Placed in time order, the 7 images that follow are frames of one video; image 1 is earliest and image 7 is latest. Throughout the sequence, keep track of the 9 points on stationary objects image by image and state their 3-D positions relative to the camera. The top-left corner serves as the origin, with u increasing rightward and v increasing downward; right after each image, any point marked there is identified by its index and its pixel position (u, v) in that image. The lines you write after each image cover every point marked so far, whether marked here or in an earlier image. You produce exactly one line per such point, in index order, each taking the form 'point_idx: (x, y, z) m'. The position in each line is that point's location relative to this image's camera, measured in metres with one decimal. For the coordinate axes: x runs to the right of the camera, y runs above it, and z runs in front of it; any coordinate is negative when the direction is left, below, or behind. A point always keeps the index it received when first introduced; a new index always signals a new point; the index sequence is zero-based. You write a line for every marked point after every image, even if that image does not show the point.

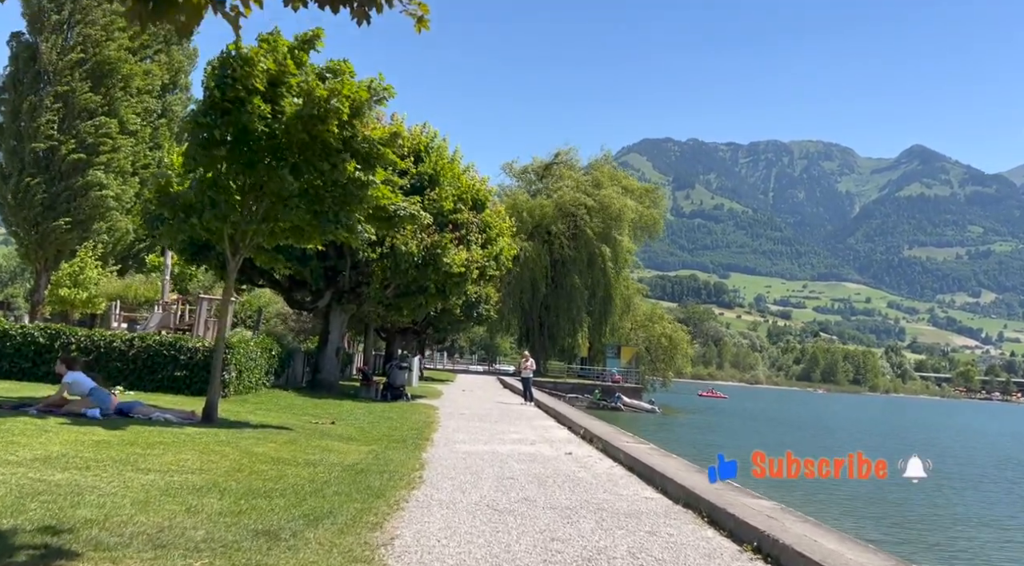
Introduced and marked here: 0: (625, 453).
0: (+1.7, -2.6, +12.8) m
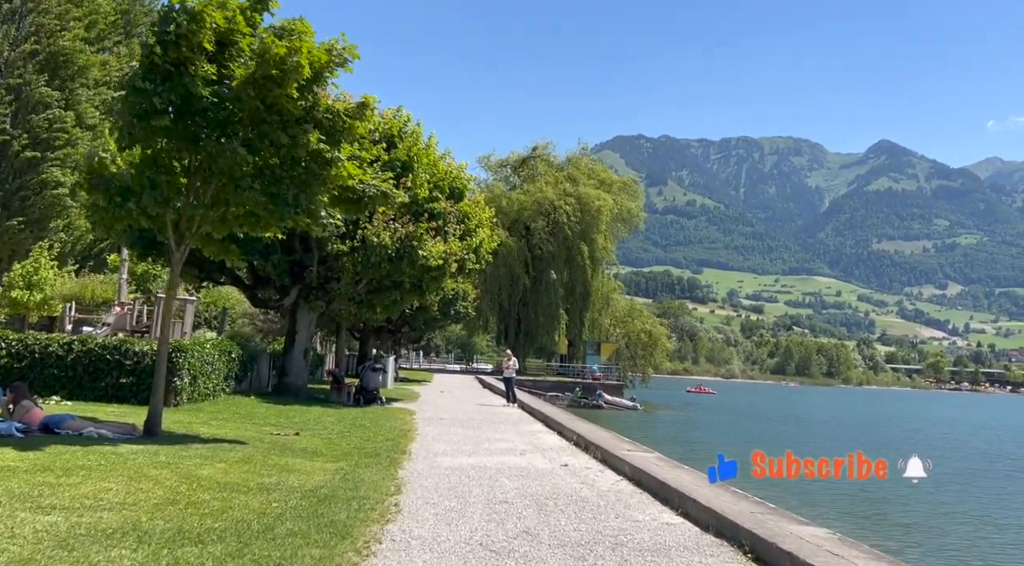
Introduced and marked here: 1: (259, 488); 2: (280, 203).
0: (+1.6, -2.5, +11.2) m
1: (-2.7, -2.2, +8.7) m
2: (-3.4, +1.2, +12.0) m
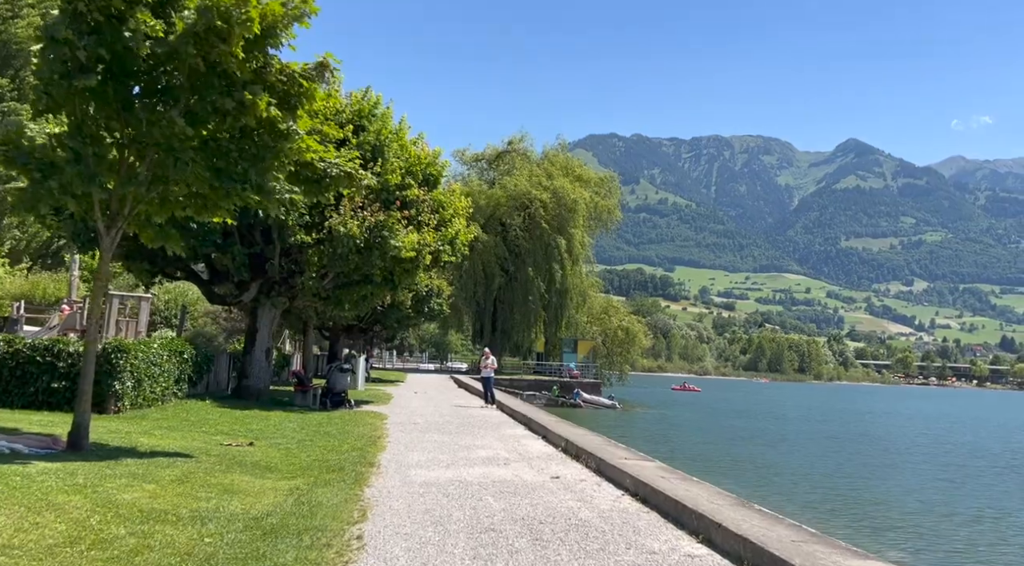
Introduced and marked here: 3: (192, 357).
0: (+1.4, -2.3, +9.8) m
1: (-2.8, -2.0, +7.2) m
2: (-3.6, +1.3, +10.4) m
3: (-7.4, -1.7, +19.2) m
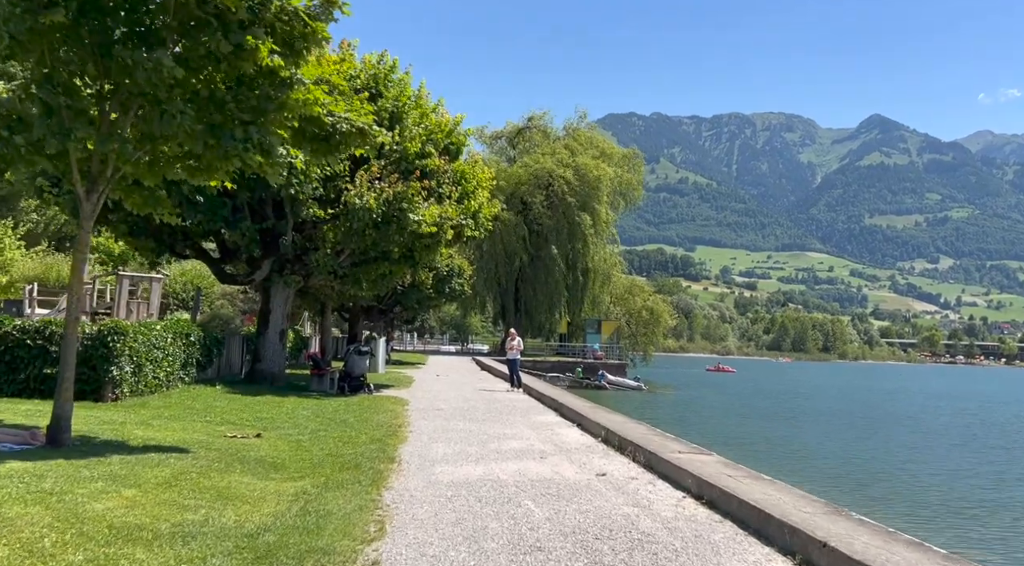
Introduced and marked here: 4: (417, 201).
0: (+1.8, -2.0, +8.4) m
1: (-2.4, -1.8, +5.9) m
2: (-3.2, +1.6, +9.0) m
3: (-6.8, -1.3, +18.0) m
4: (-2.1, +1.8, +18.6) m
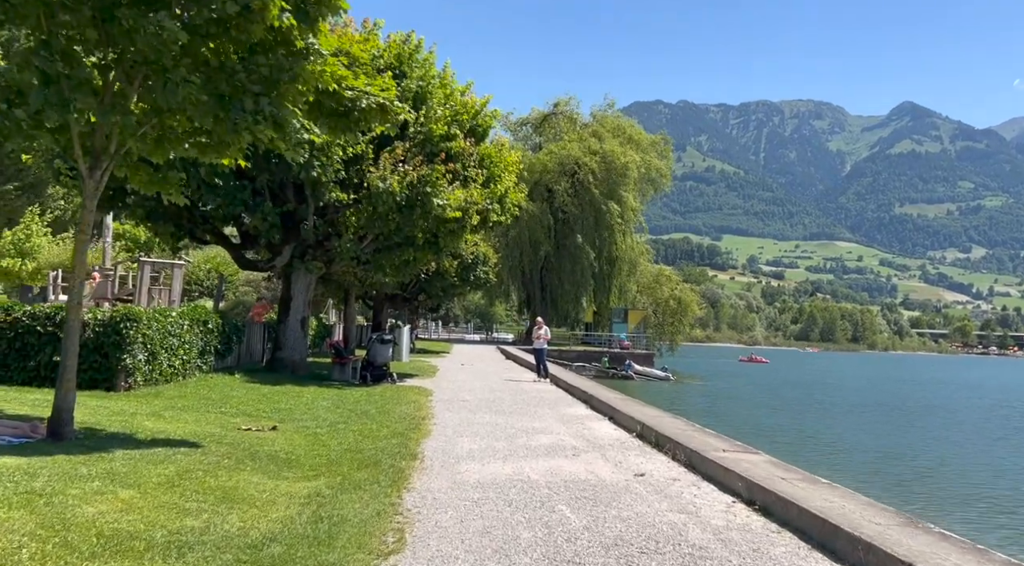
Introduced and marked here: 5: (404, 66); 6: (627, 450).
0: (+2.1, -1.8, +7.6) m
1: (-2.2, -1.7, +5.2) m
2: (-2.8, +1.8, +8.4) m
3: (-6.2, -1.0, +17.5) m
4: (-1.5, +2.1, +17.9) m
5: (-2.5, +5.1, +19.5) m
6: (+1.4, -2.1, +10.5) m
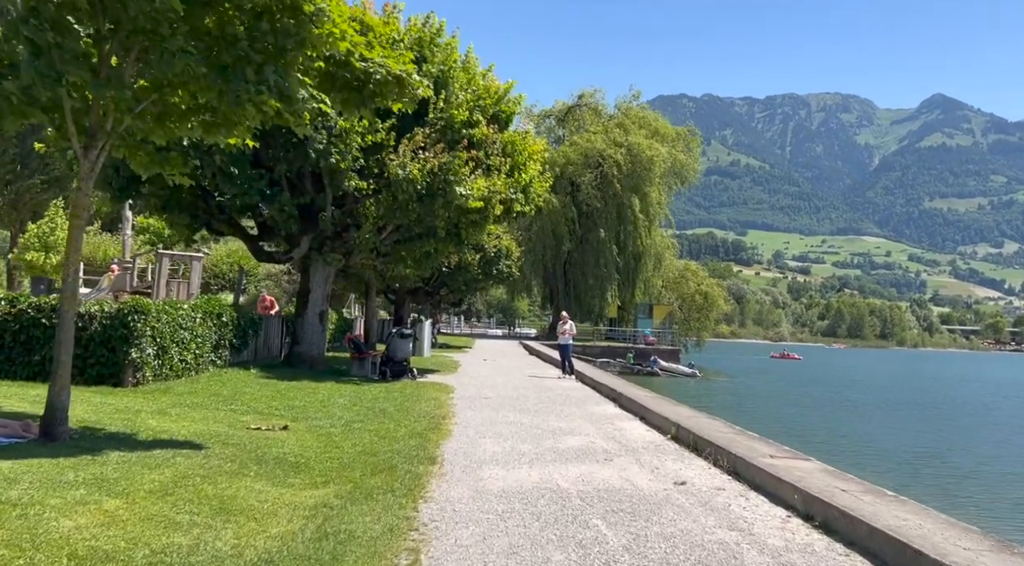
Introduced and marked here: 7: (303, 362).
0: (+2.4, -1.7, +6.8) m
1: (-2.0, -1.6, +4.6) m
2: (-2.6, +1.9, +7.7) m
3: (-5.7, -0.8, +17.0) m
4: (-1.0, +2.3, +17.1) m
5: (-2.0, +5.3, +18.8) m
6: (+1.8, -2.0, +9.7) m
7: (-5.0, -1.9, +19.9) m
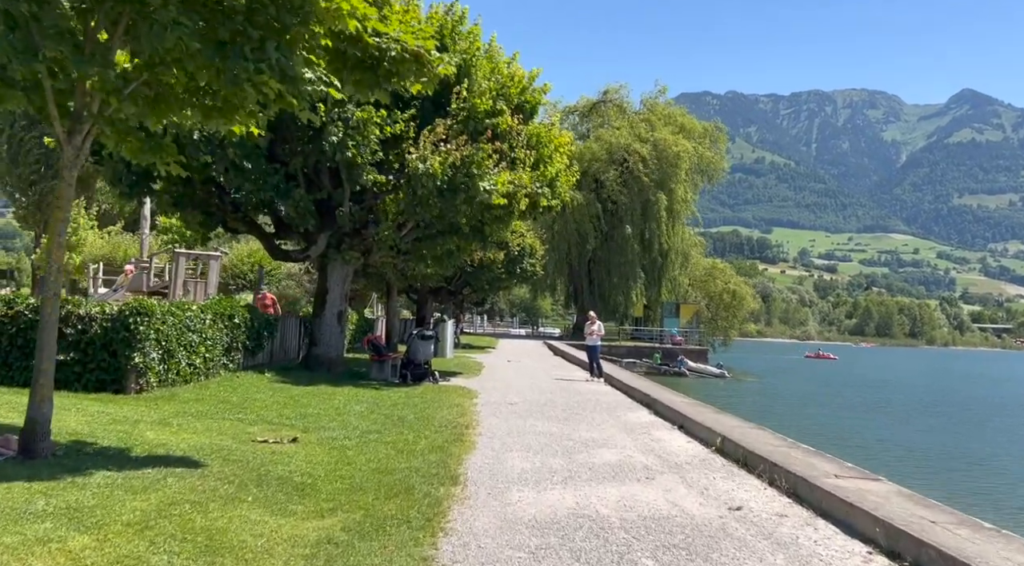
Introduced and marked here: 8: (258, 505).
0: (+2.6, -1.7, +5.9) m
1: (-1.8, -1.6, +3.7) m
2: (-2.3, +1.9, +6.9) m
3: (-5.2, -0.8, +16.2) m
4: (-0.5, +2.3, +16.3) m
5: (-1.4, +5.3, +17.9) m
6: (+2.1, -2.0, +8.7) m
7: (-4.4, -1.9, +19.1) m
8: (-1.9, -1.6, +6.2) m
